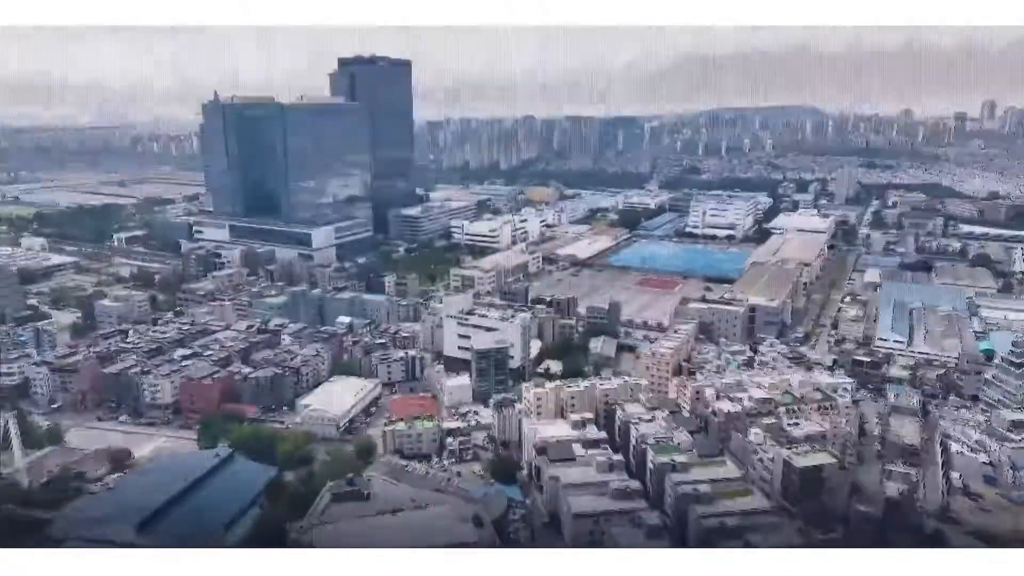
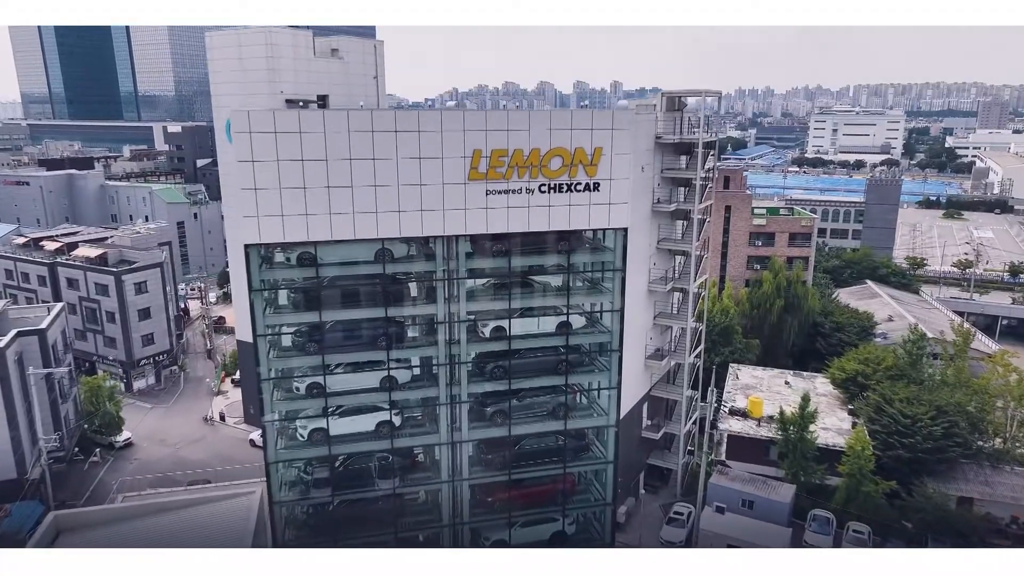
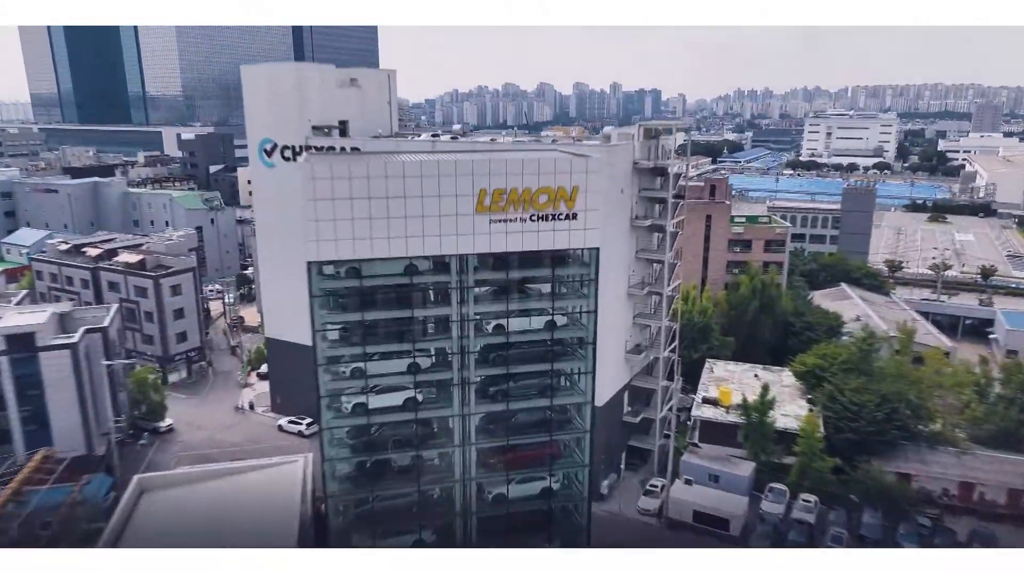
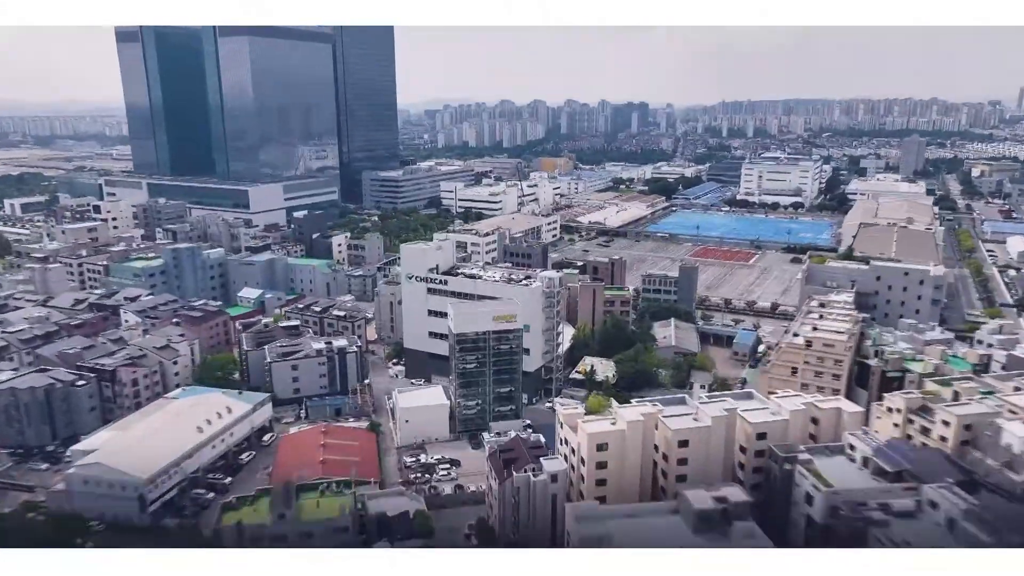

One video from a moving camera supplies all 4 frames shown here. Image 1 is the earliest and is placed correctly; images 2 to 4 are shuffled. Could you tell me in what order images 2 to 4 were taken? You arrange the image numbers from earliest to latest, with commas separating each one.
4, 3, 2
